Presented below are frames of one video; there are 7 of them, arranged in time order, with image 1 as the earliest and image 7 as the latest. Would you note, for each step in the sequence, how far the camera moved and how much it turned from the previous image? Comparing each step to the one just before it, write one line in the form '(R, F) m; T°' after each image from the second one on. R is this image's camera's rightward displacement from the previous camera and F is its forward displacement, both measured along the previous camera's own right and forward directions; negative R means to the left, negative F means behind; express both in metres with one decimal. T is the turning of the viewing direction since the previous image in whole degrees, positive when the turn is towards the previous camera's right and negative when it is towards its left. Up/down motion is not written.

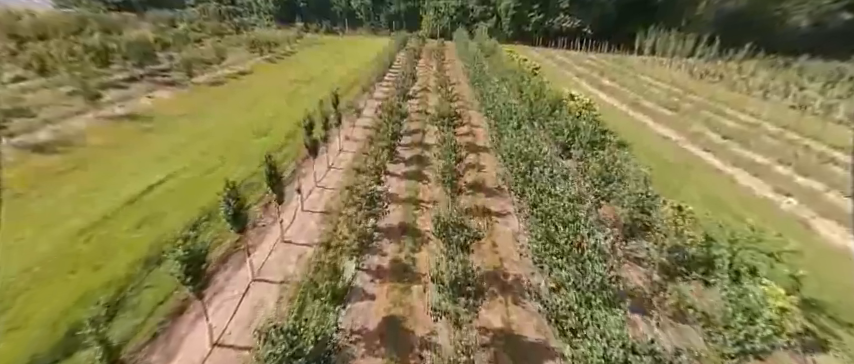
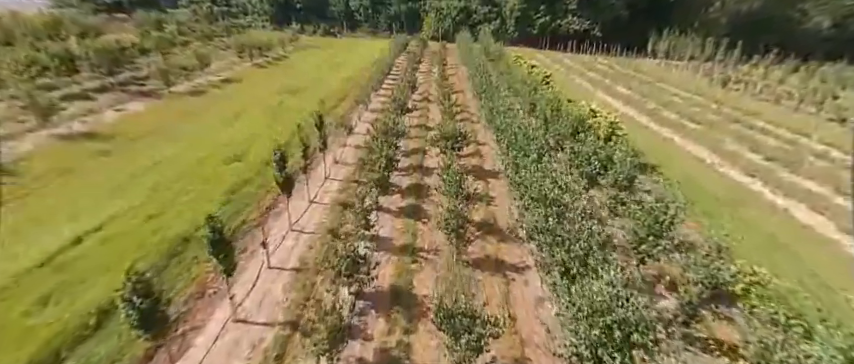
(+0.1, +2.3) m; 0°
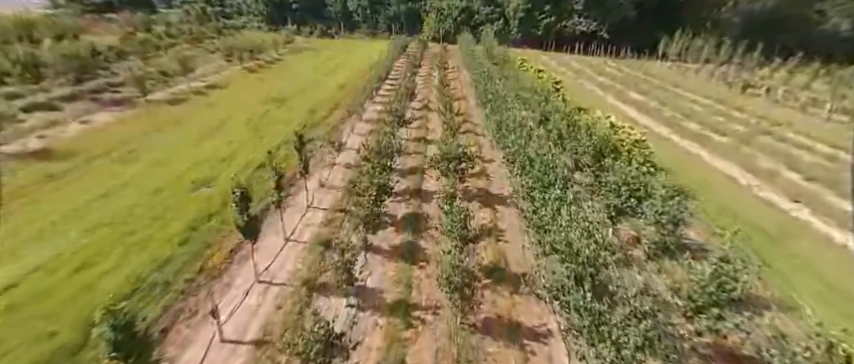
(+0.1, +2.0) m; 0°
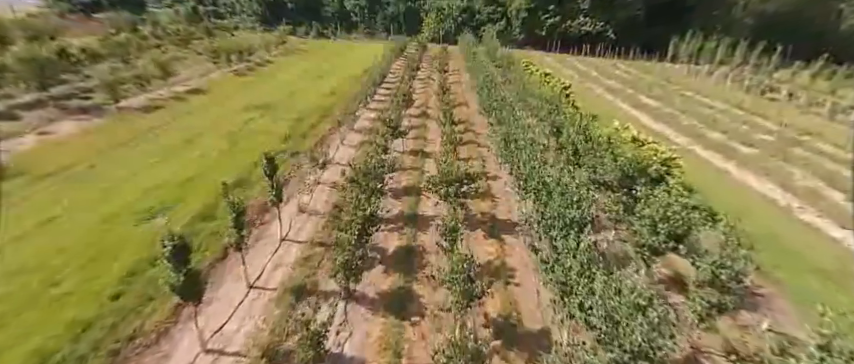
(+0.1, +1.8) m; 0°
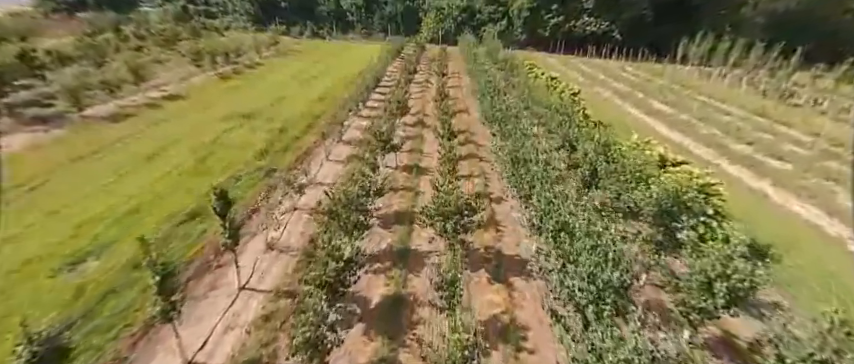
(+0.2, +1.9) m; 0°
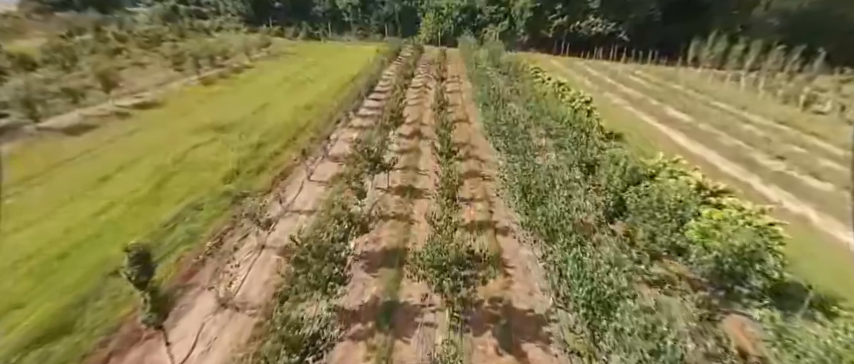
(+0.2, +1.9) m; 0°
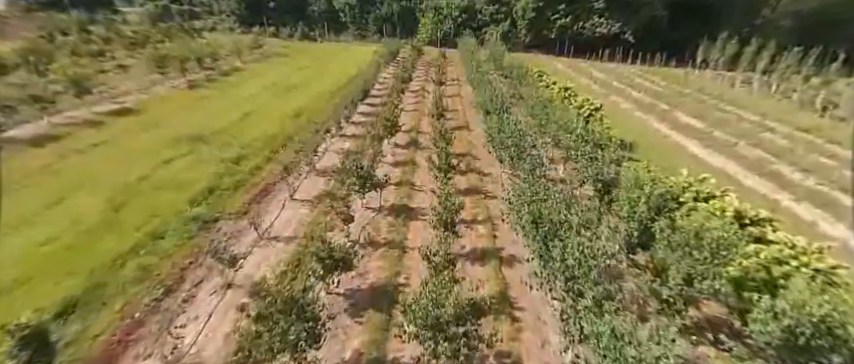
(+0.1, +1.4) m; 0°
